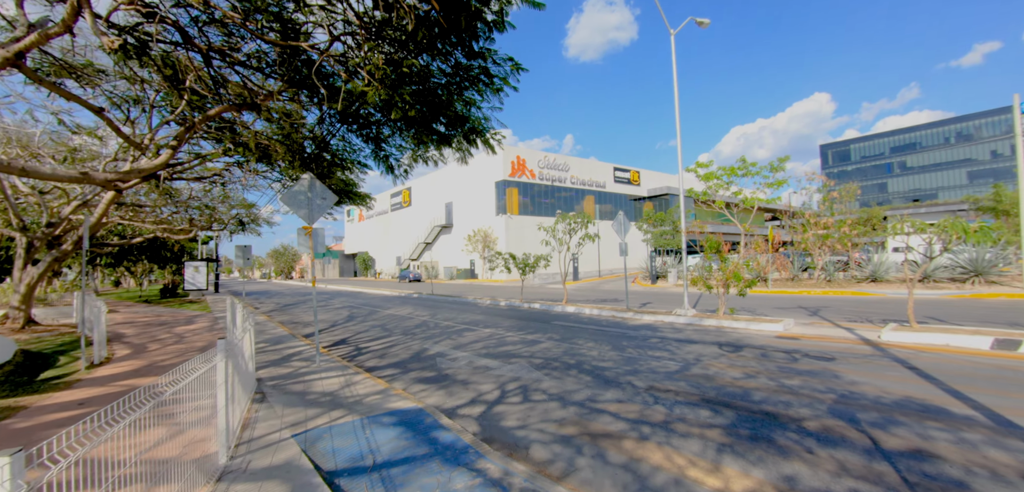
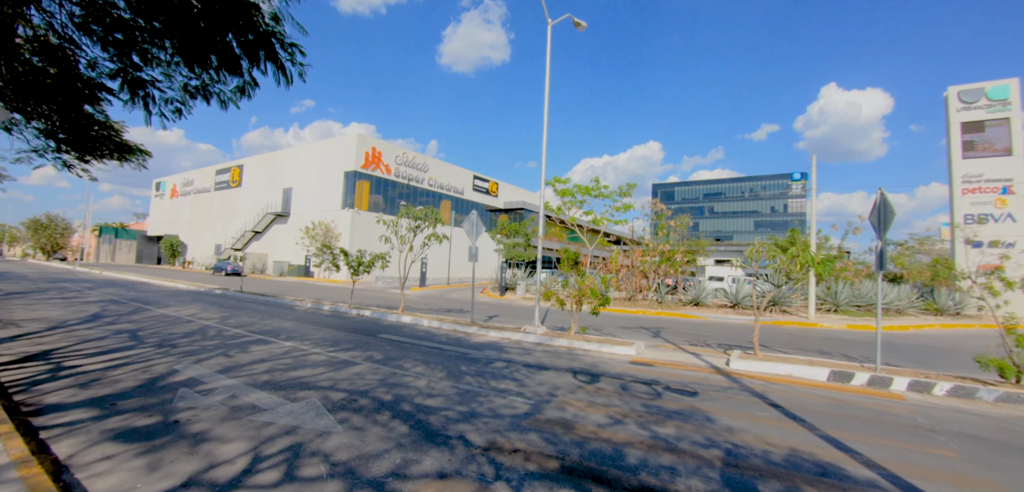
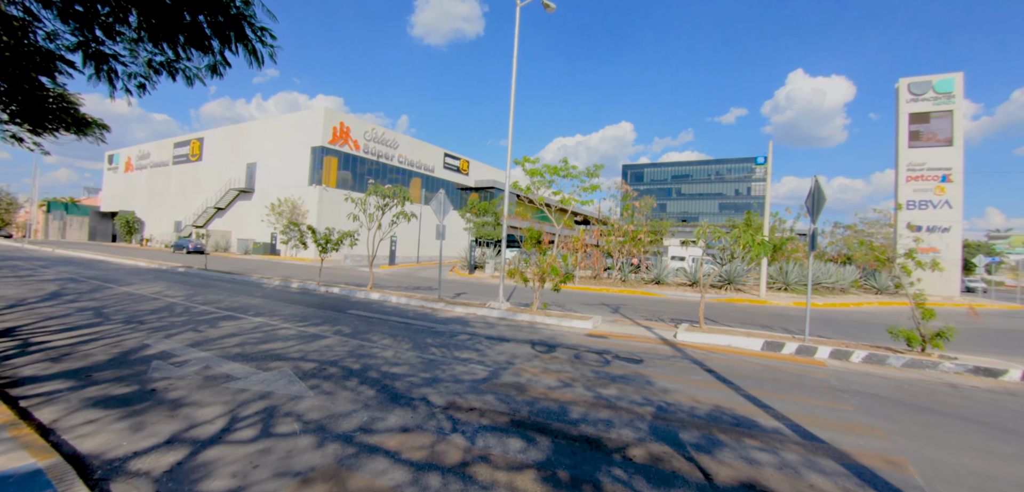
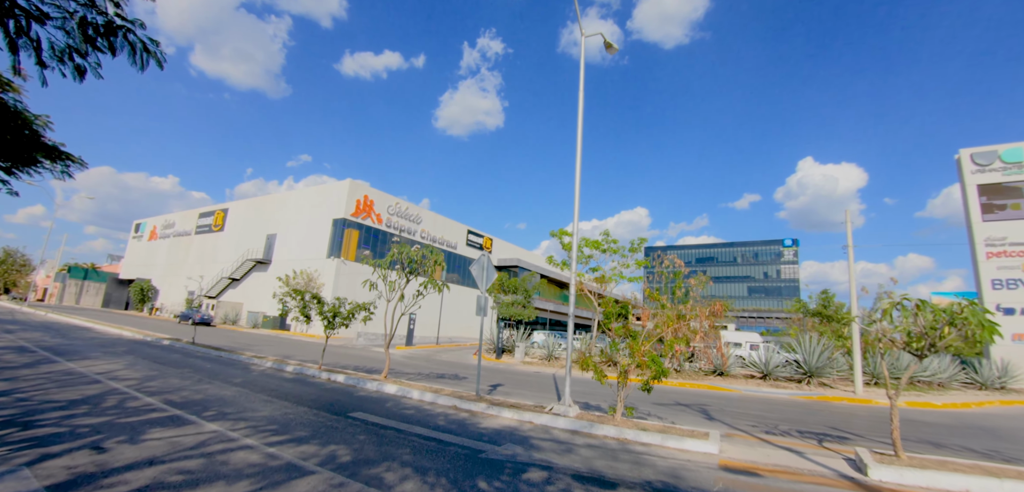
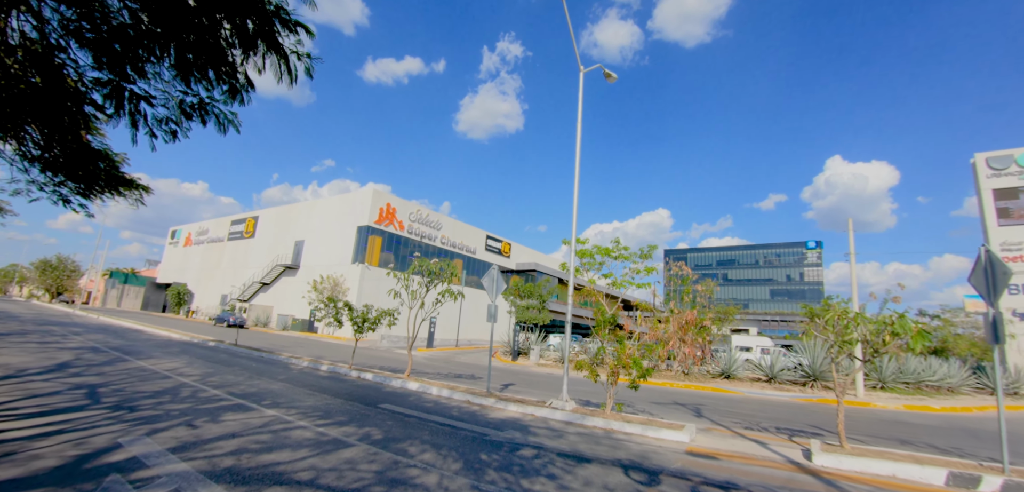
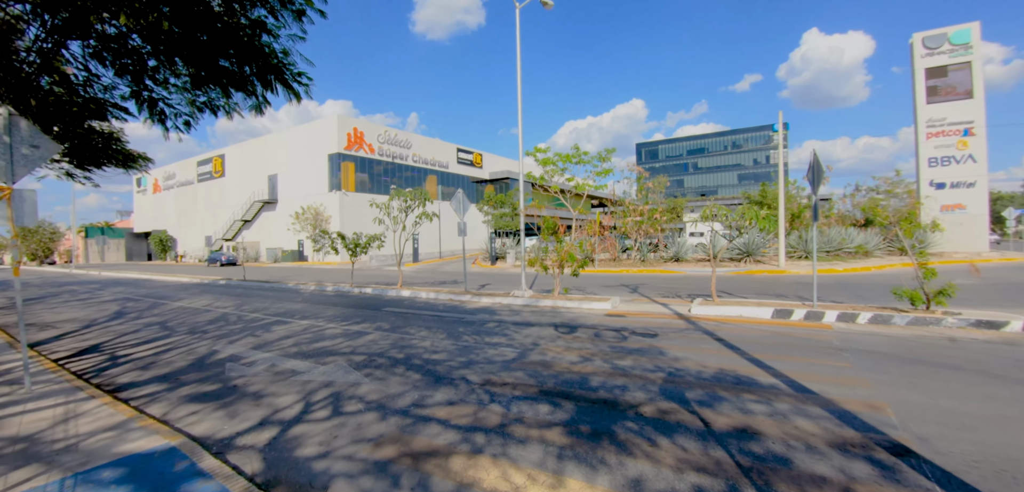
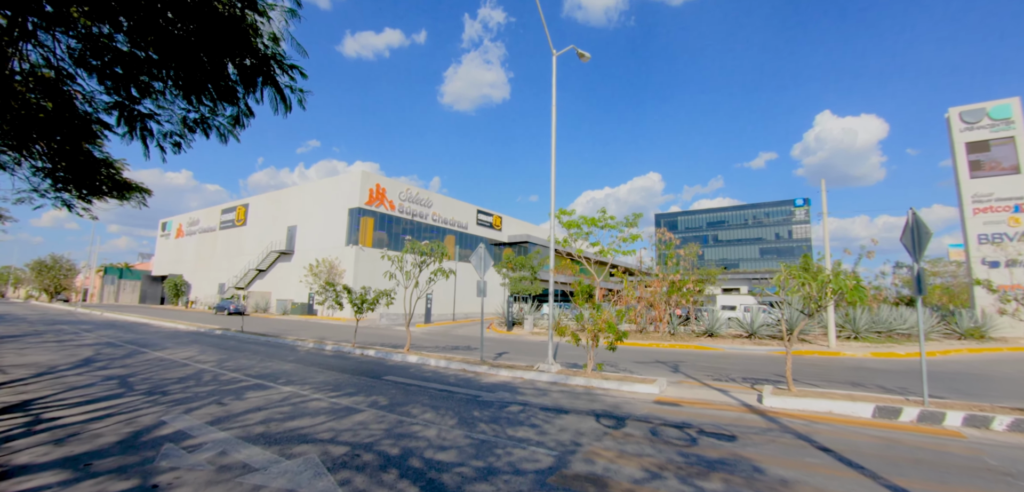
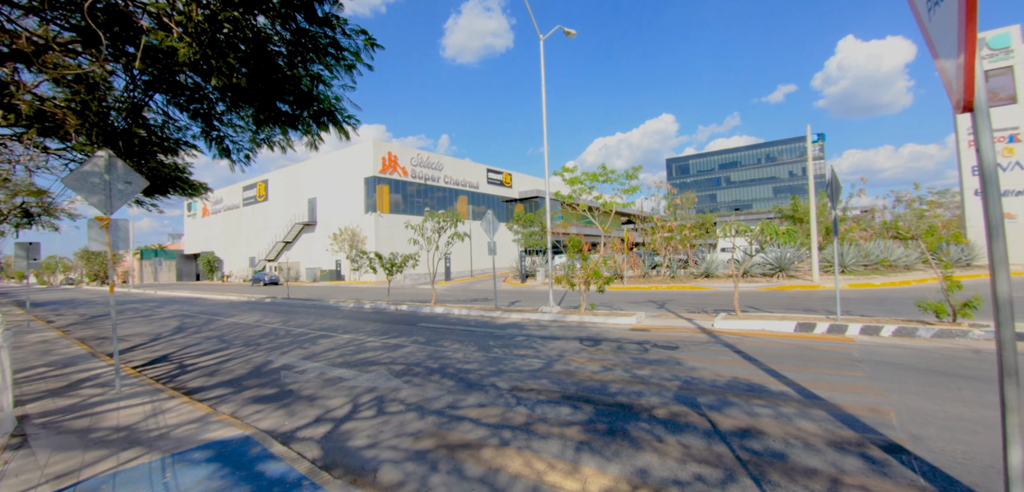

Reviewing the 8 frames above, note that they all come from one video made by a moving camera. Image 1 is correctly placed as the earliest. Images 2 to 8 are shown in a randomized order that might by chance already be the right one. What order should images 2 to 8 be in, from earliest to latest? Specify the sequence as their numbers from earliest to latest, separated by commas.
8, 6, 3, 2, 7, 5, 4
